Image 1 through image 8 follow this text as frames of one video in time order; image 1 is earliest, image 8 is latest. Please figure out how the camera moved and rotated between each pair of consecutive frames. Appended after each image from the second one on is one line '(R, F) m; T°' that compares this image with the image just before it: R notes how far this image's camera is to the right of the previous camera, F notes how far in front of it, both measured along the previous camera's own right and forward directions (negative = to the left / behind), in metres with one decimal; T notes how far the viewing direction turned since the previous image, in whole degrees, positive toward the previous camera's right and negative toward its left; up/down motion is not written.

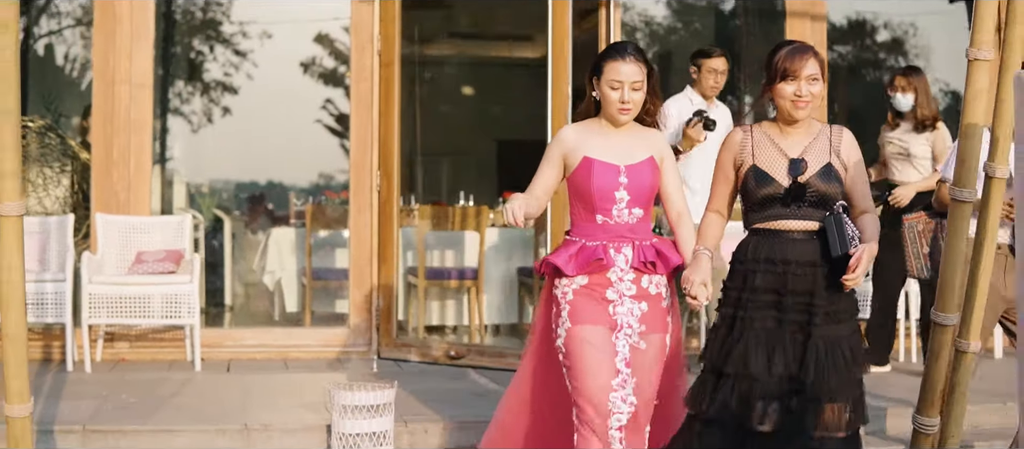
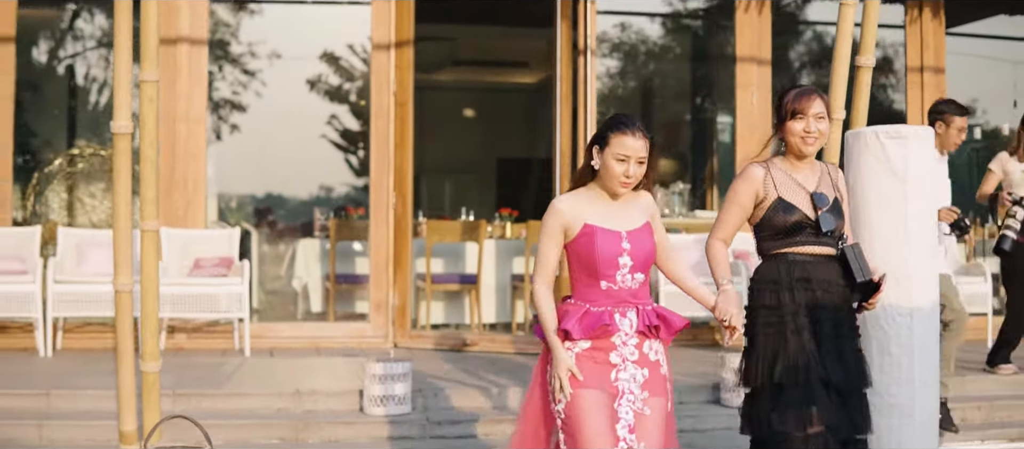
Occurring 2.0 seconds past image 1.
(0.0, -1.5) m; 0°
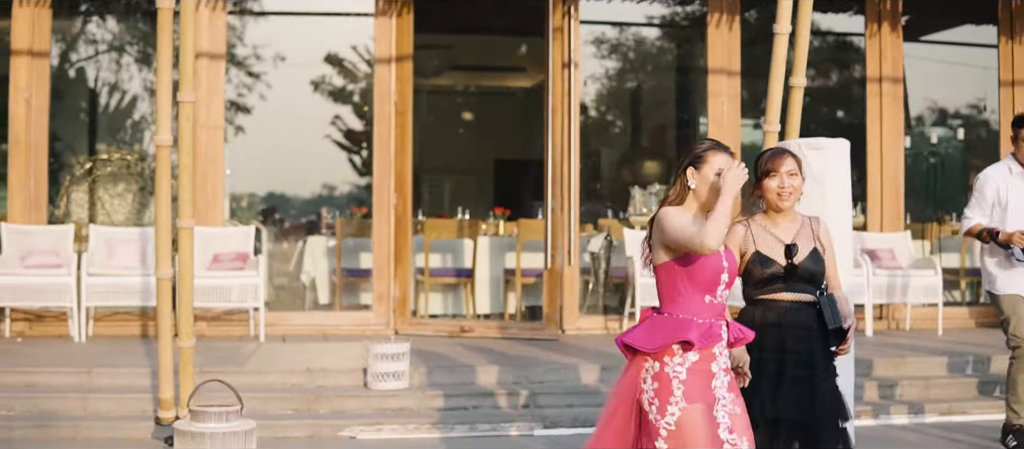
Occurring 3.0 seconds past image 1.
(+0.1, -0.9) m; 0°
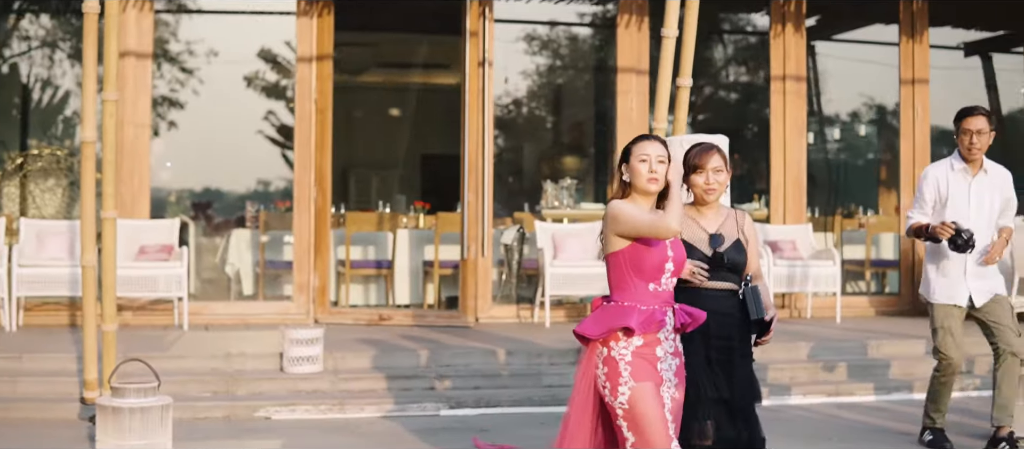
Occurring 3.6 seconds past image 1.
(+0.1, -0.4) m; +2°
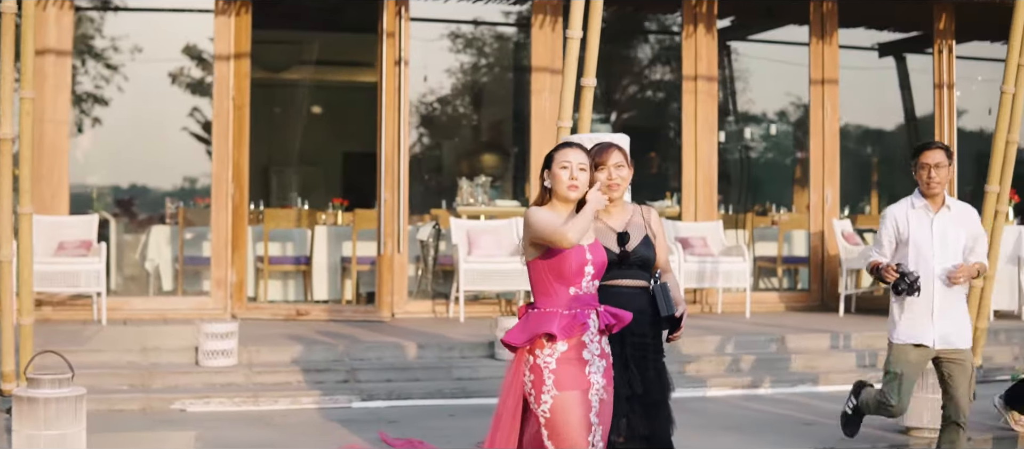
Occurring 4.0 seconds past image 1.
(+0.1, -0.2) m; +2°
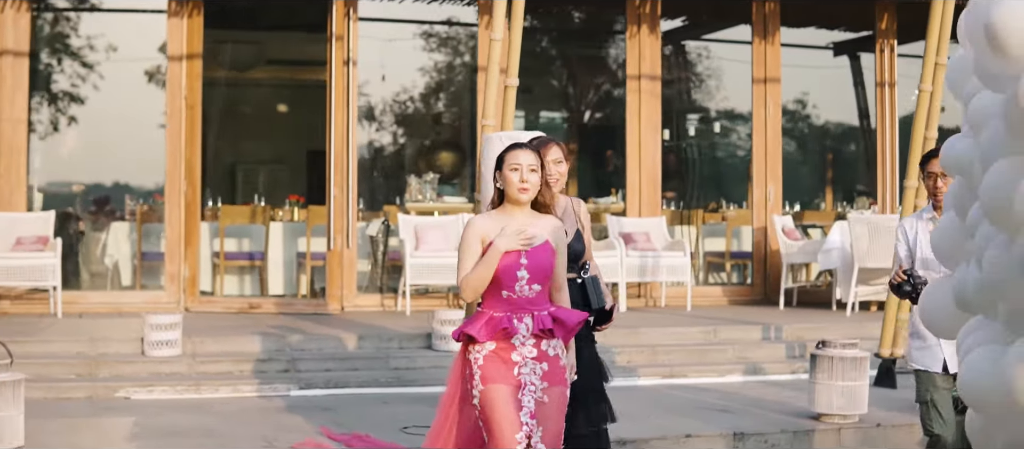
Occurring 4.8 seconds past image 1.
(+0.2, -0.3) m; 0°
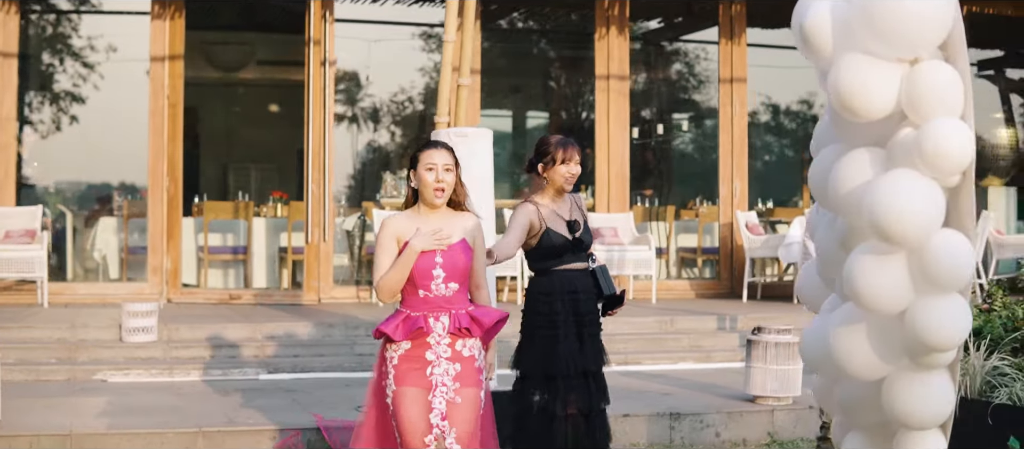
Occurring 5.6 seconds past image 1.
(+0.2, -0.4) m; 0°
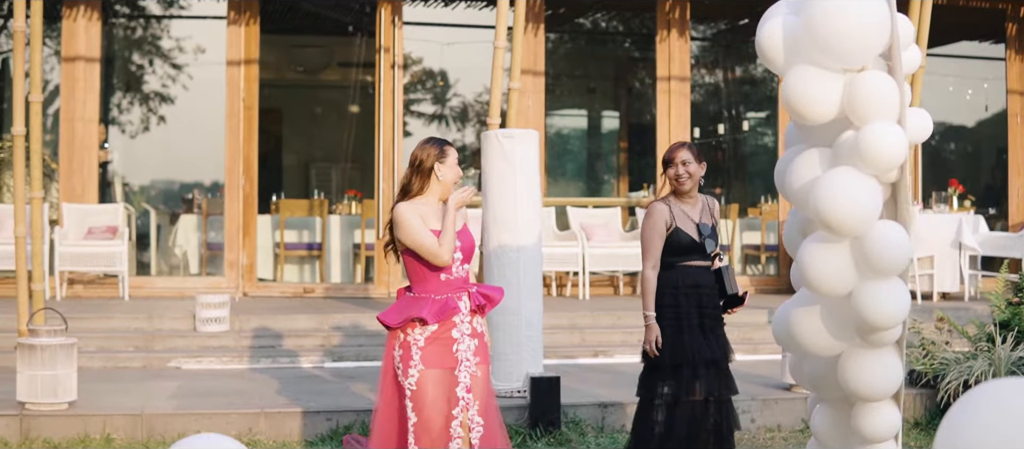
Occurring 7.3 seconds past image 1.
(+0.1, -0.4) m; -2°
